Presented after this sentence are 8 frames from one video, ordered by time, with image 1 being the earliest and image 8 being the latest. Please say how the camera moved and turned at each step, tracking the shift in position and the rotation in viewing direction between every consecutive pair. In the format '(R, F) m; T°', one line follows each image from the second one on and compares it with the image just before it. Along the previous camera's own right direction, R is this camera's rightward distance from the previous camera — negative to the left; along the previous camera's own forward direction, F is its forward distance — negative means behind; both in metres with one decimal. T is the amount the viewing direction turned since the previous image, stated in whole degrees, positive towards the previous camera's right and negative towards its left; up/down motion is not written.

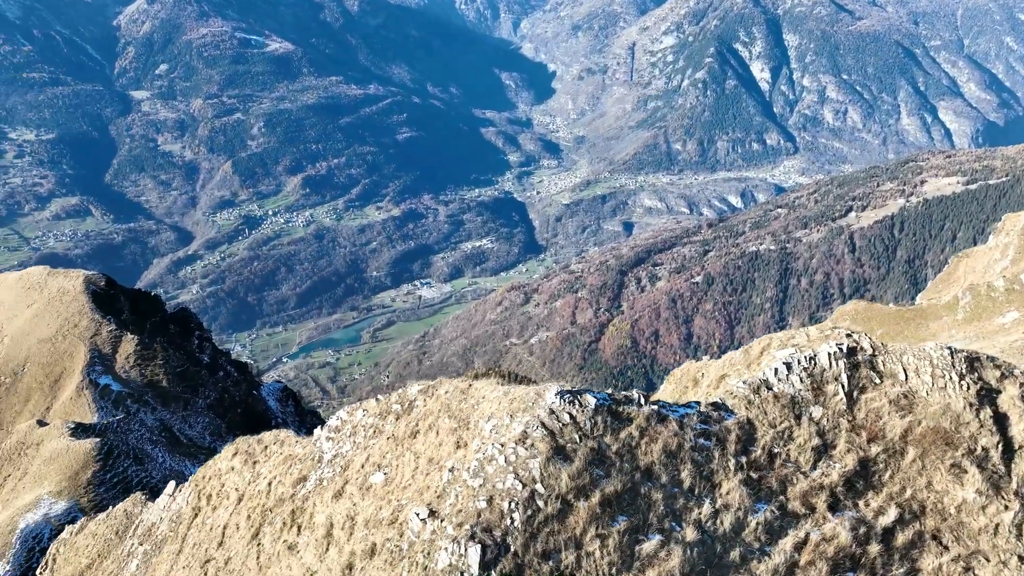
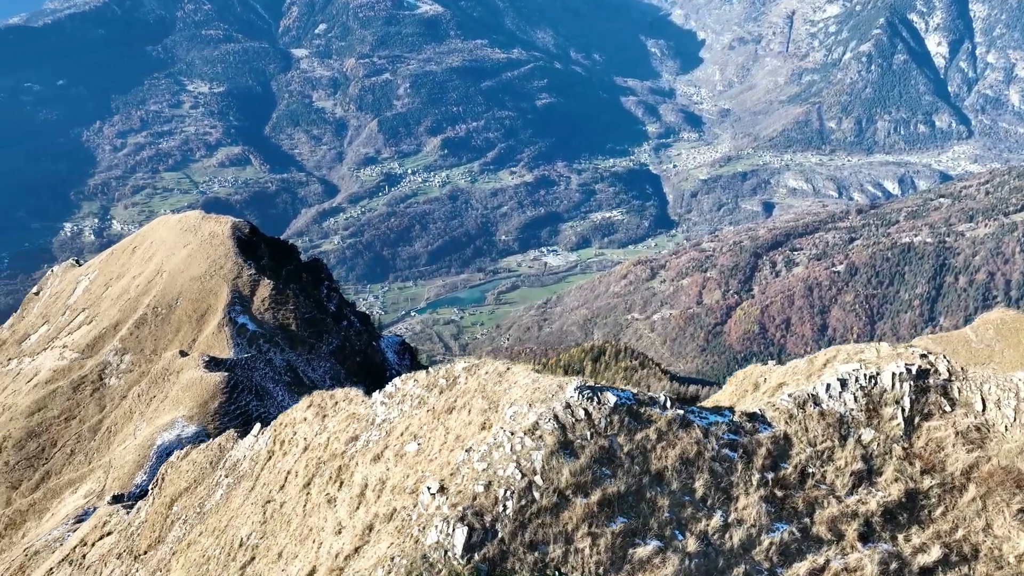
(+3.0, -0.1) m; -10°
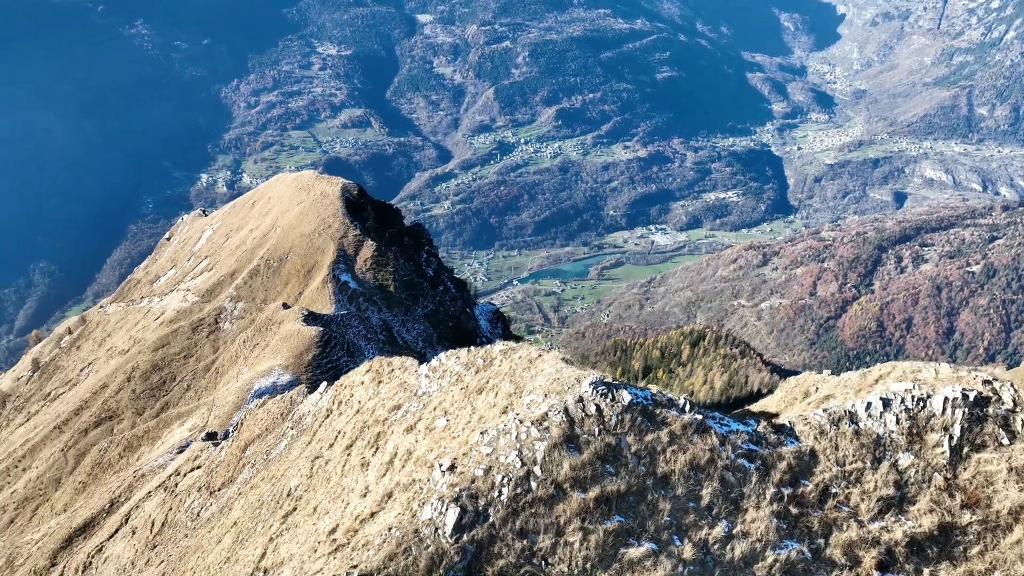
(+2.5, -0.1) m; -8°
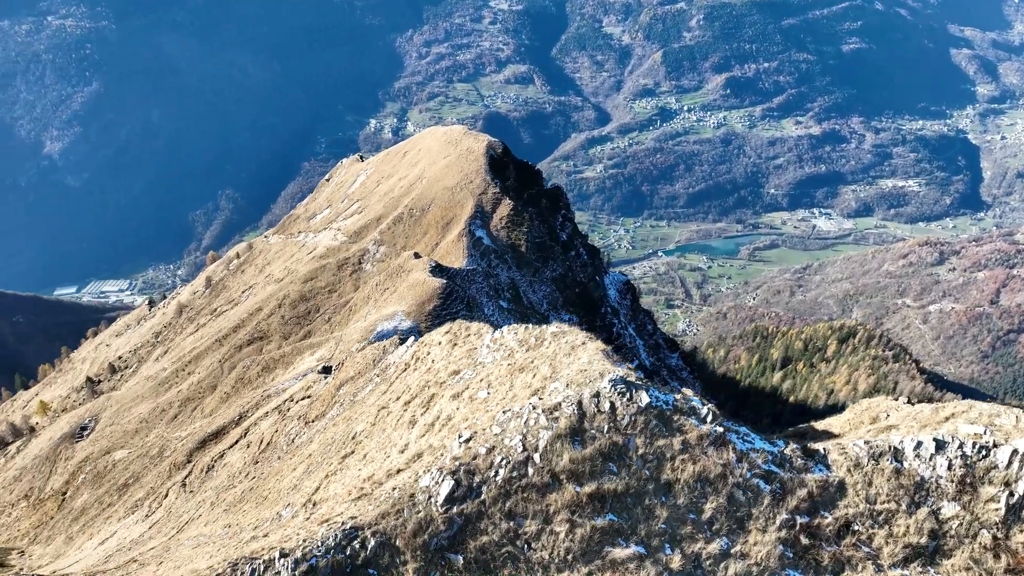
(+3.4, -0.1) m; -11°
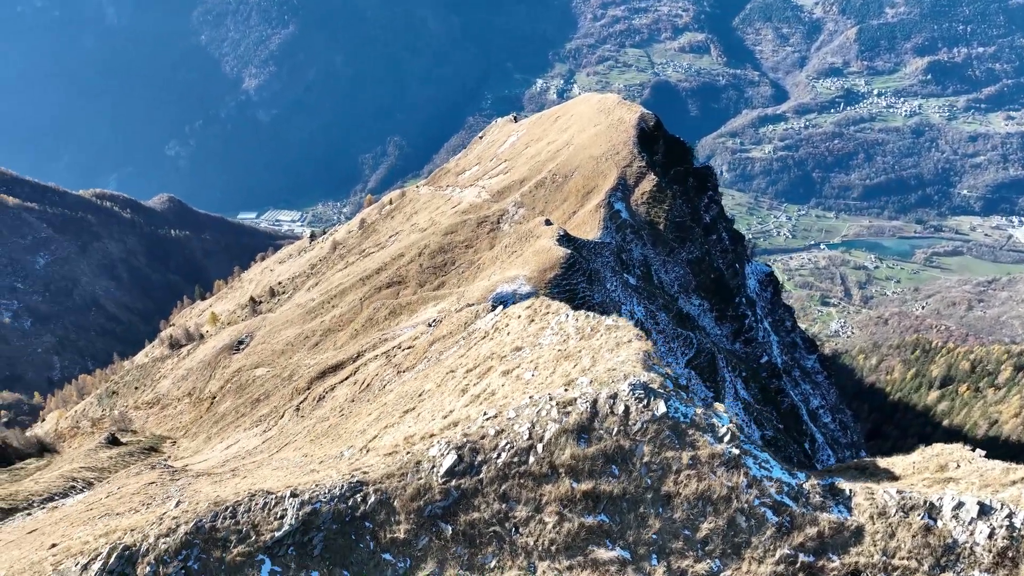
(+3.4, -0.2) m; -11°
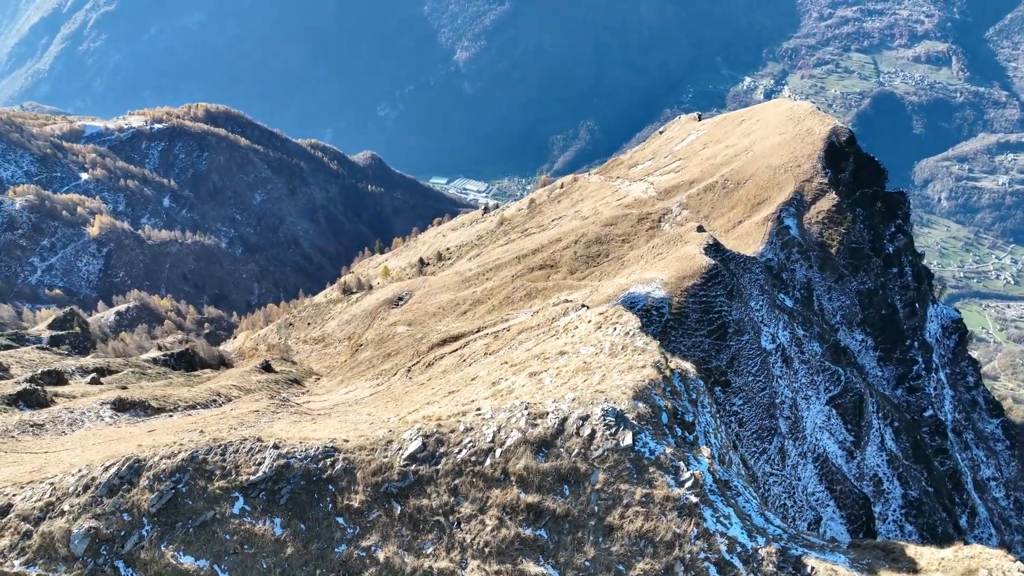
(+5.5, 0.0) m; -13°
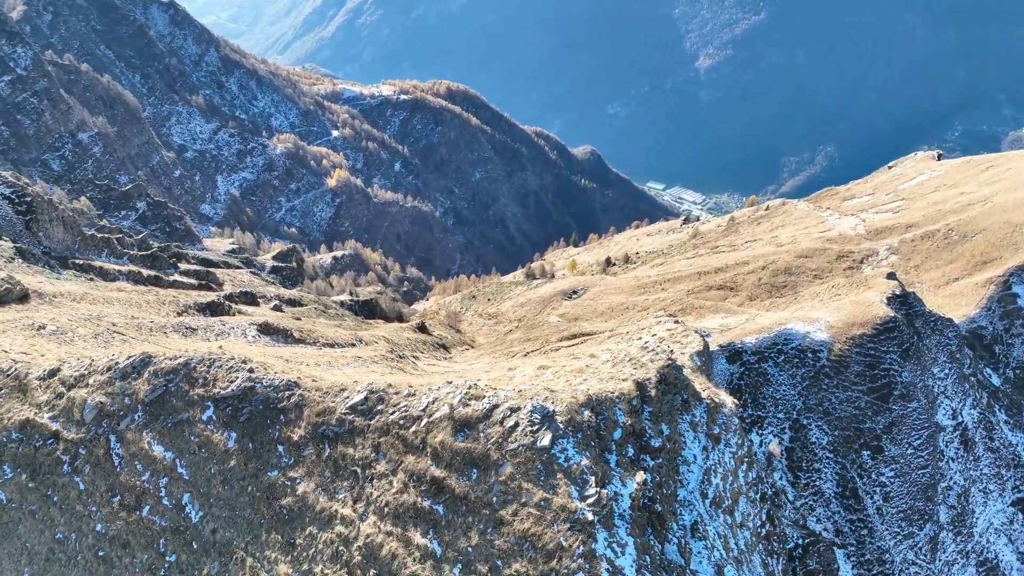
(+7.4, +1.0) m; -16°
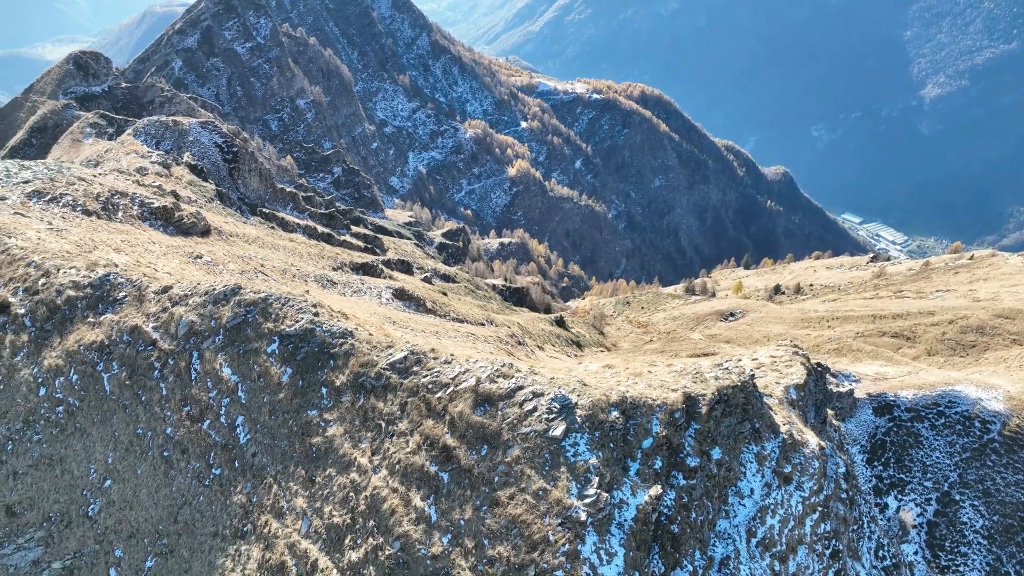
(+3.7, +0.9) m; -13°
